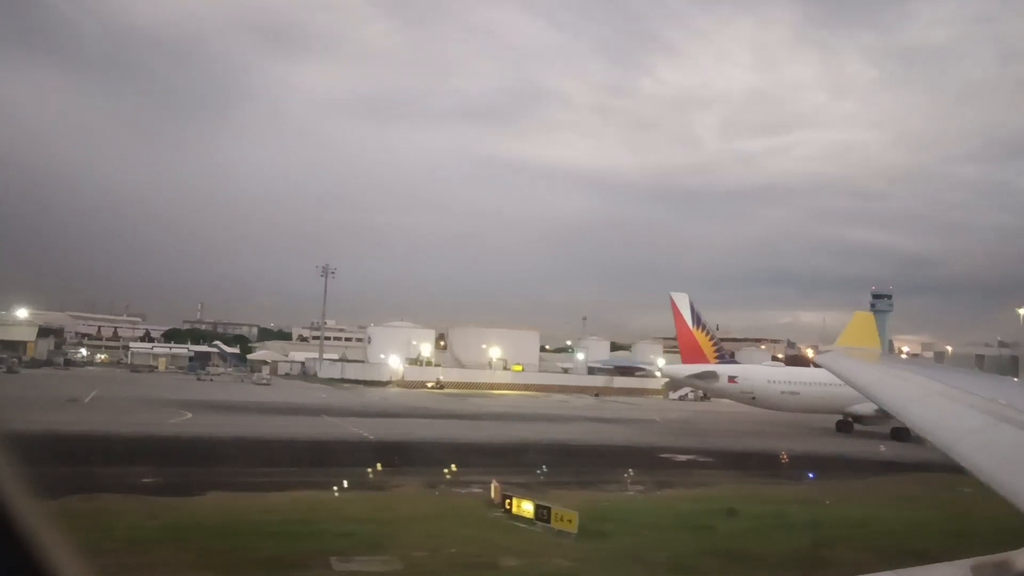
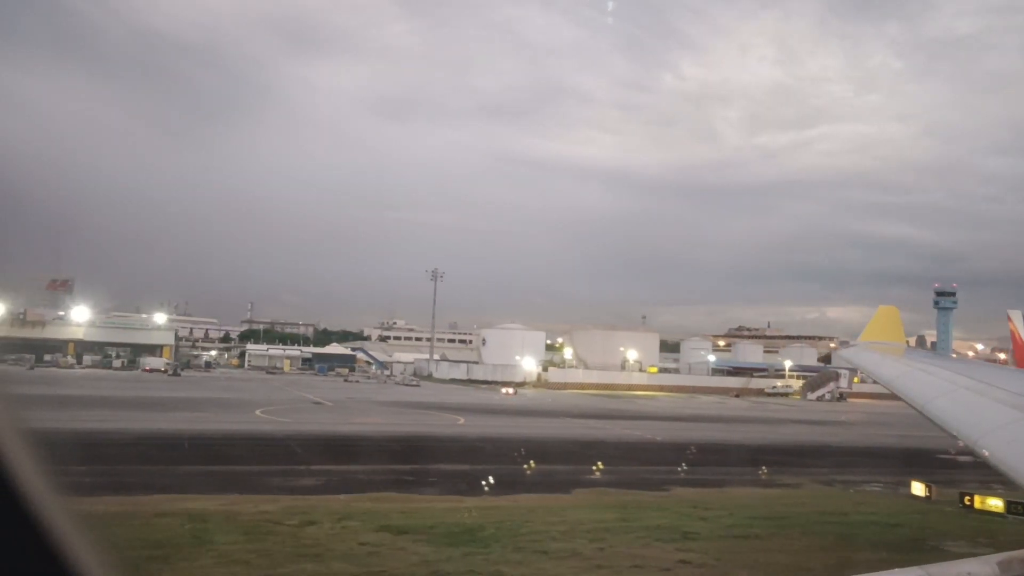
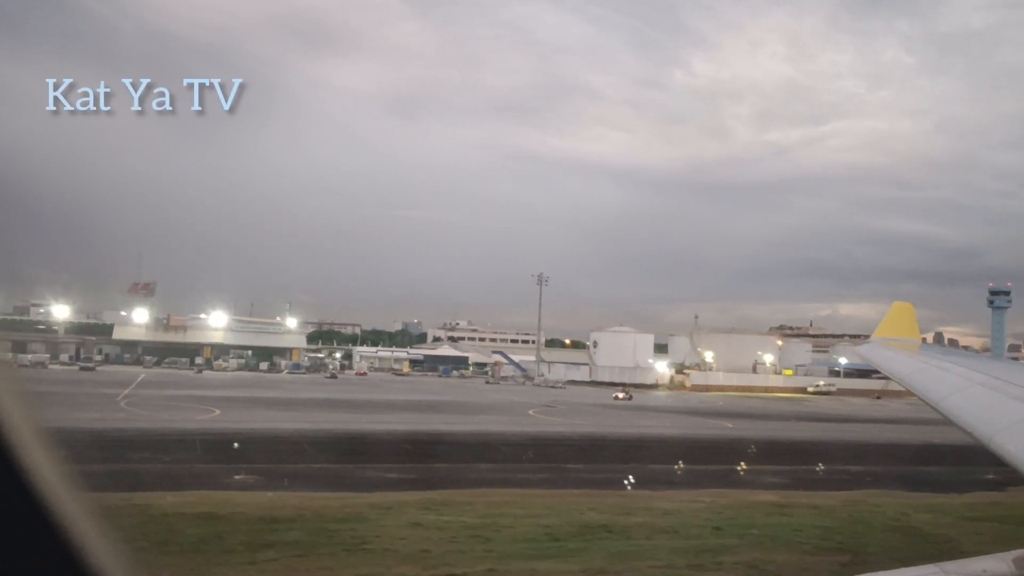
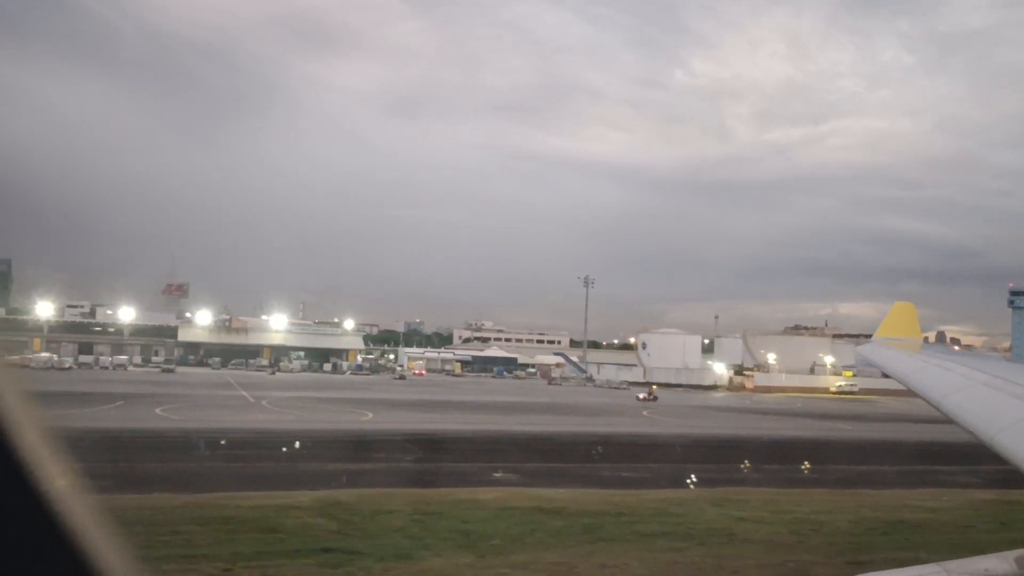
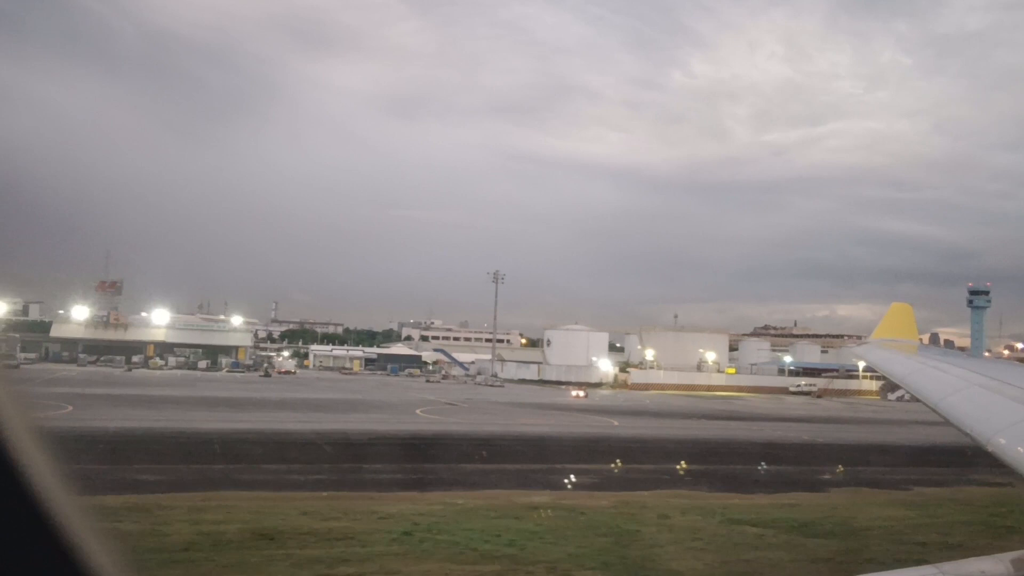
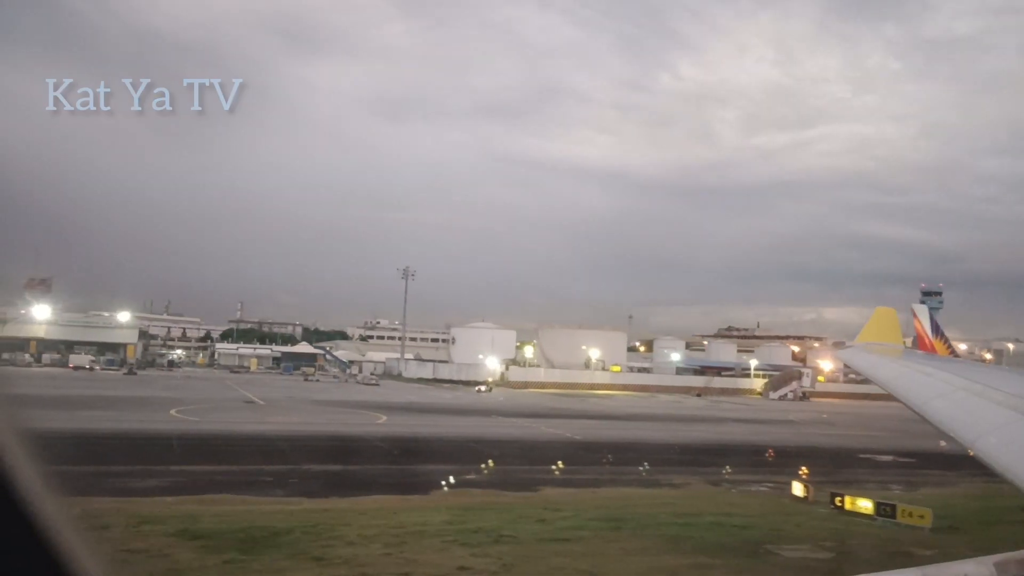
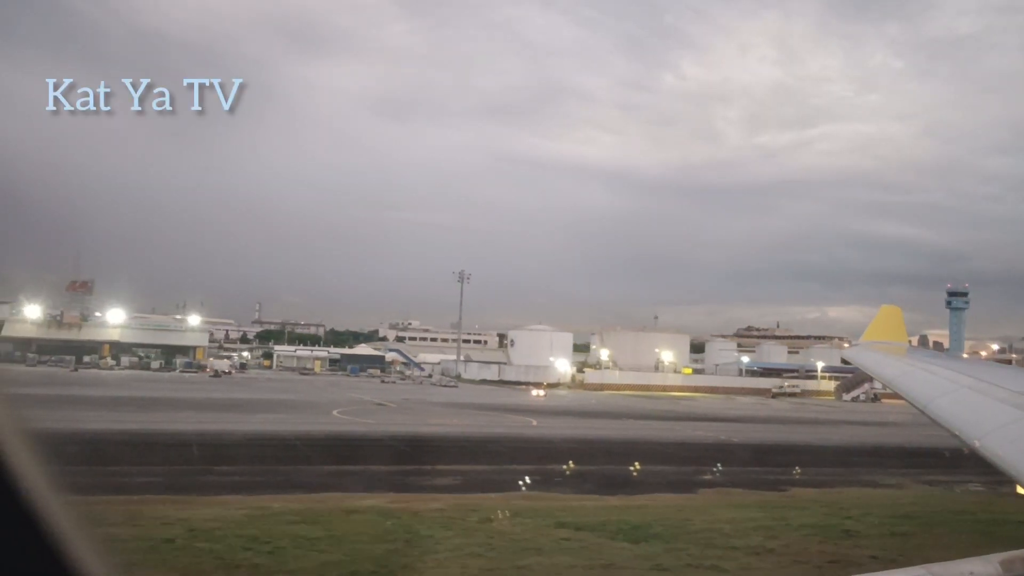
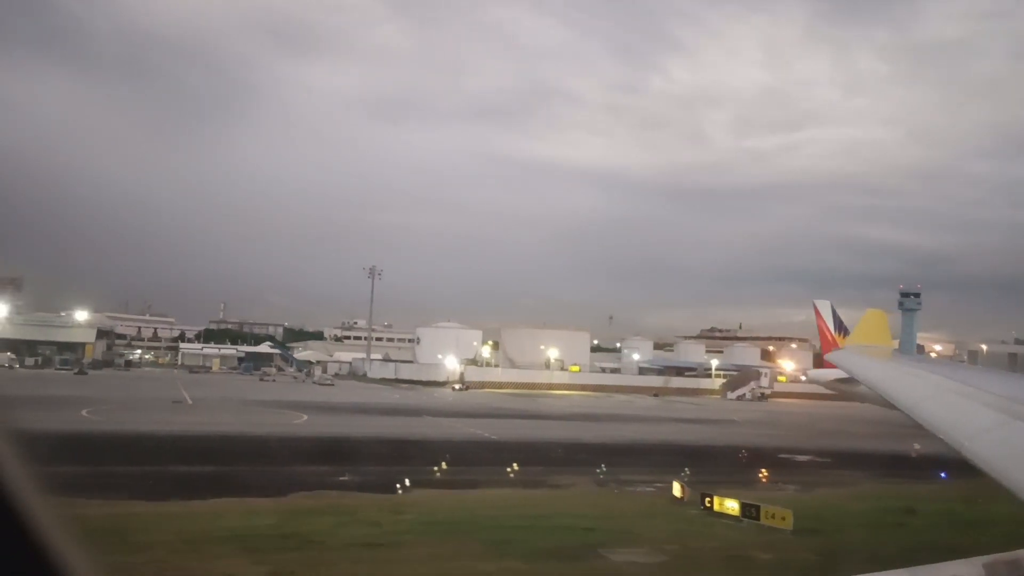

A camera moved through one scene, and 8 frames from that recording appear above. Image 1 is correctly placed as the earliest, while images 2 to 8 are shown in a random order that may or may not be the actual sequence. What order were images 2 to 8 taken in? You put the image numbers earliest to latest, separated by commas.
8, 6, 2, 7, 5, 3, 4
